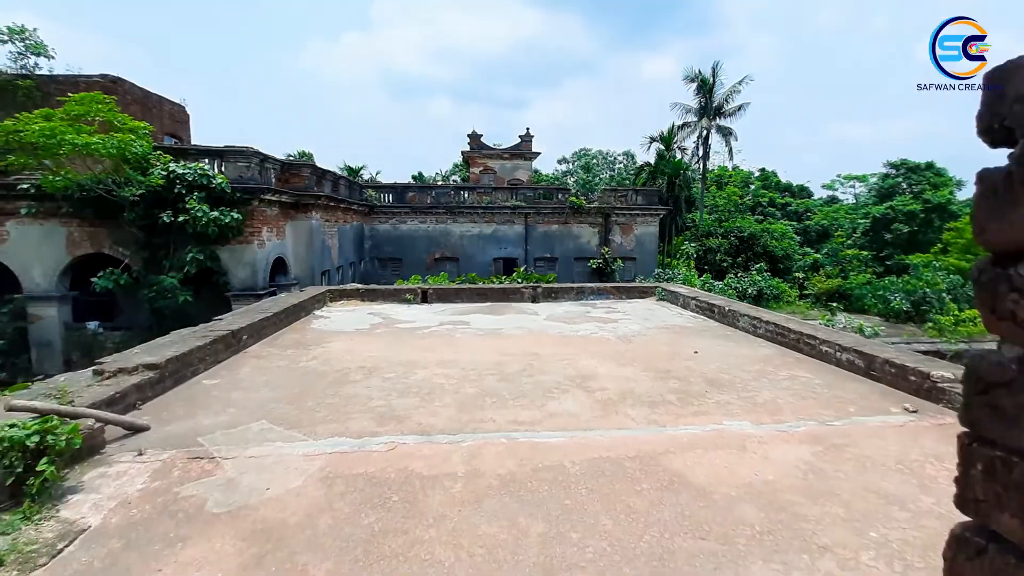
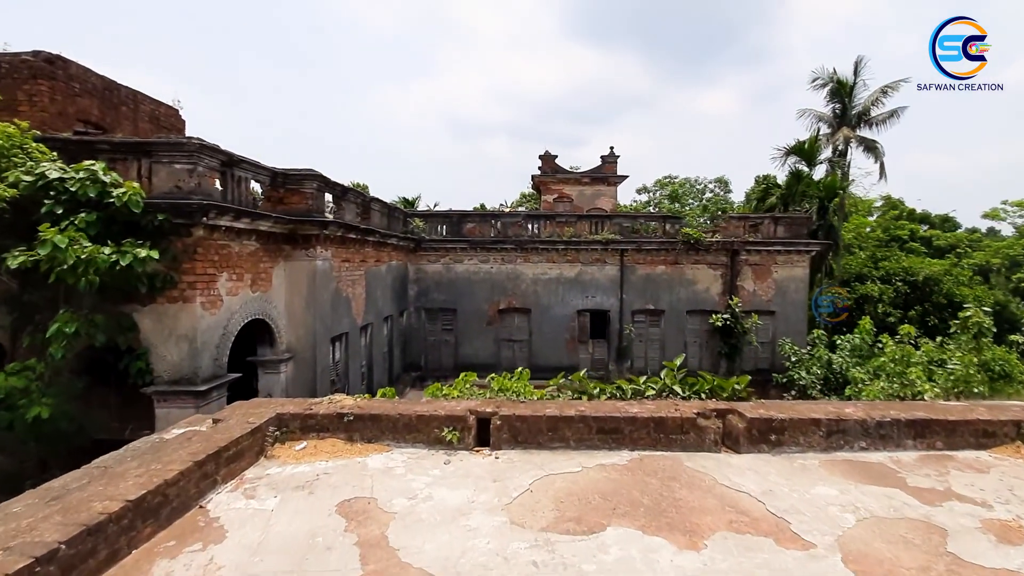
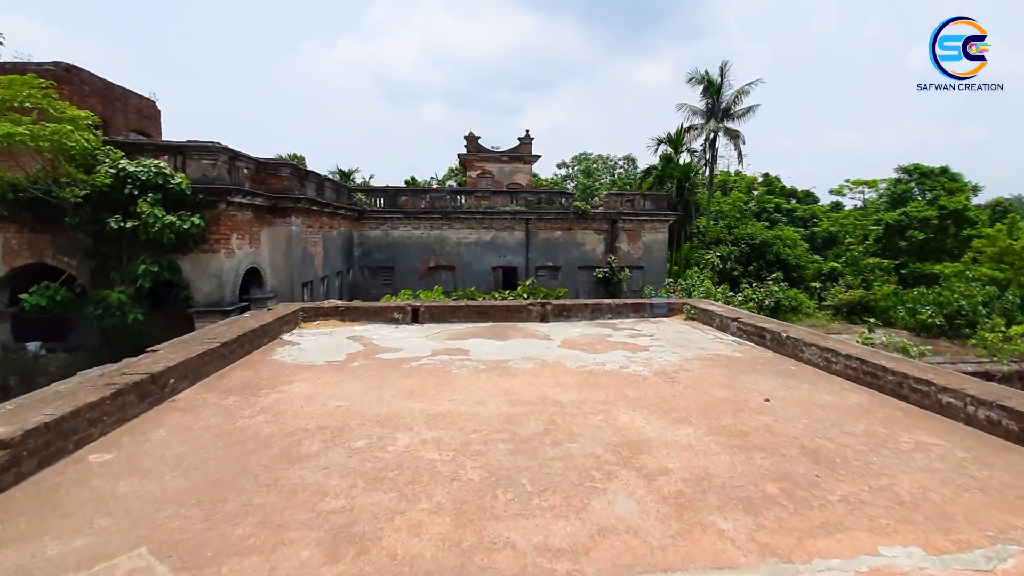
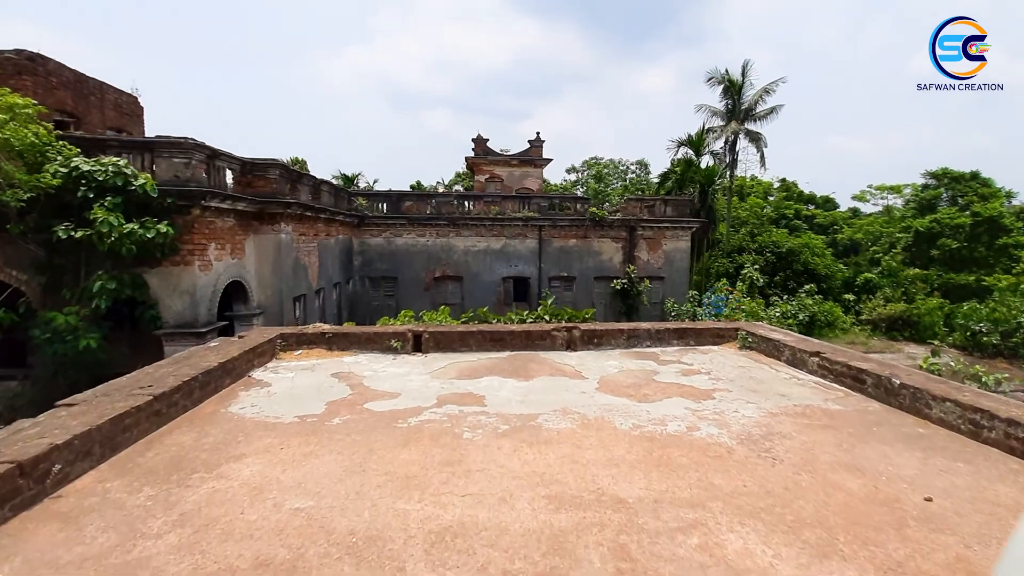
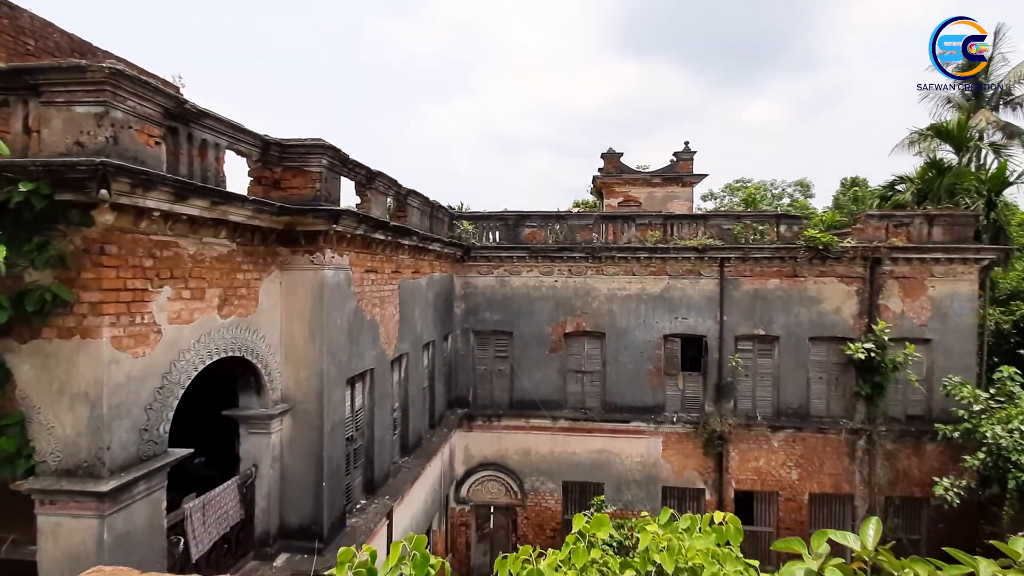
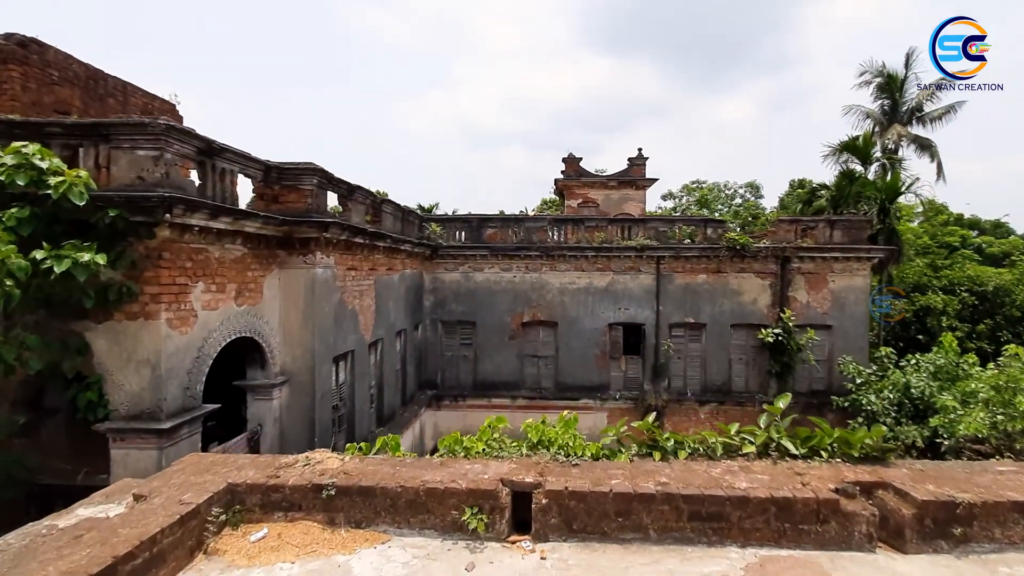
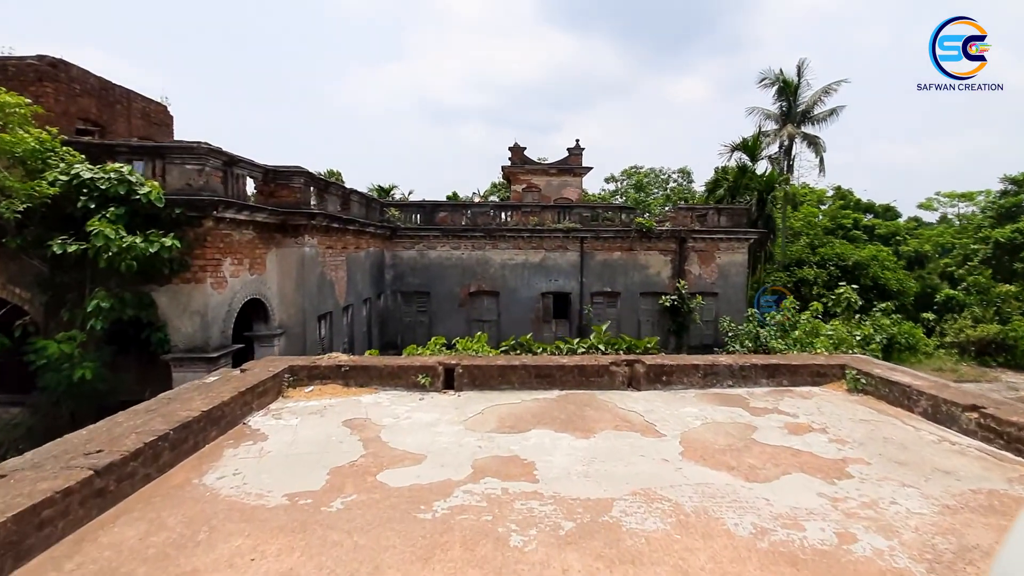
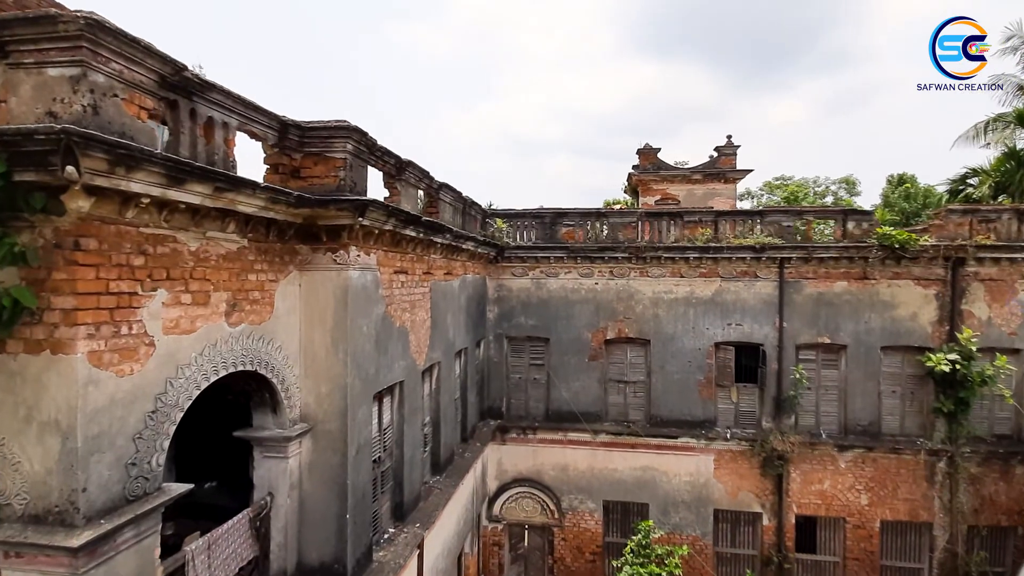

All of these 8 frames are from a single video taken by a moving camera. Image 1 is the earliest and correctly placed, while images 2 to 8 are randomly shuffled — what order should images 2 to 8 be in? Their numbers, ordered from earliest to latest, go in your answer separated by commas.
3, 4, 7, 2, 6, 5, 8
